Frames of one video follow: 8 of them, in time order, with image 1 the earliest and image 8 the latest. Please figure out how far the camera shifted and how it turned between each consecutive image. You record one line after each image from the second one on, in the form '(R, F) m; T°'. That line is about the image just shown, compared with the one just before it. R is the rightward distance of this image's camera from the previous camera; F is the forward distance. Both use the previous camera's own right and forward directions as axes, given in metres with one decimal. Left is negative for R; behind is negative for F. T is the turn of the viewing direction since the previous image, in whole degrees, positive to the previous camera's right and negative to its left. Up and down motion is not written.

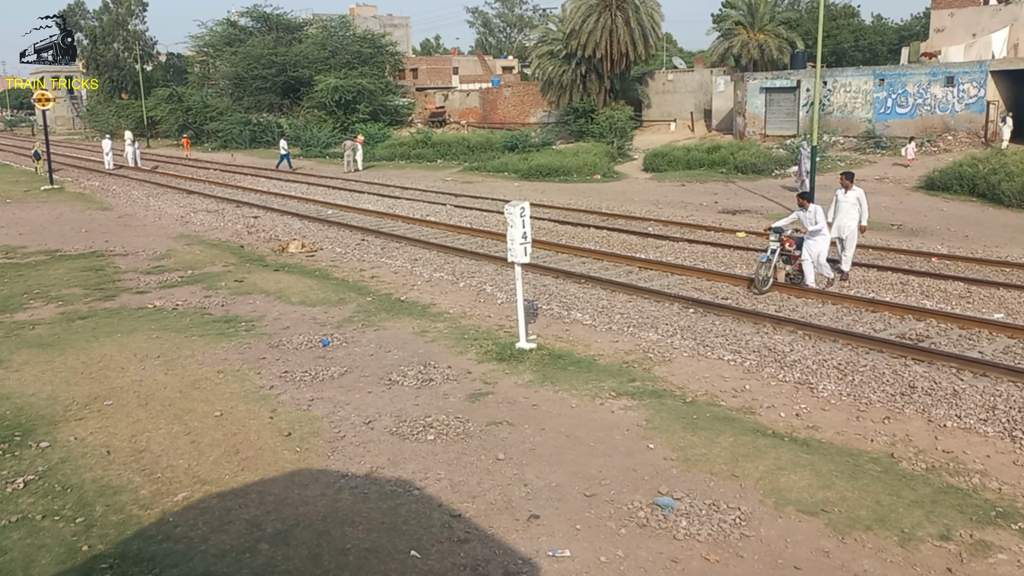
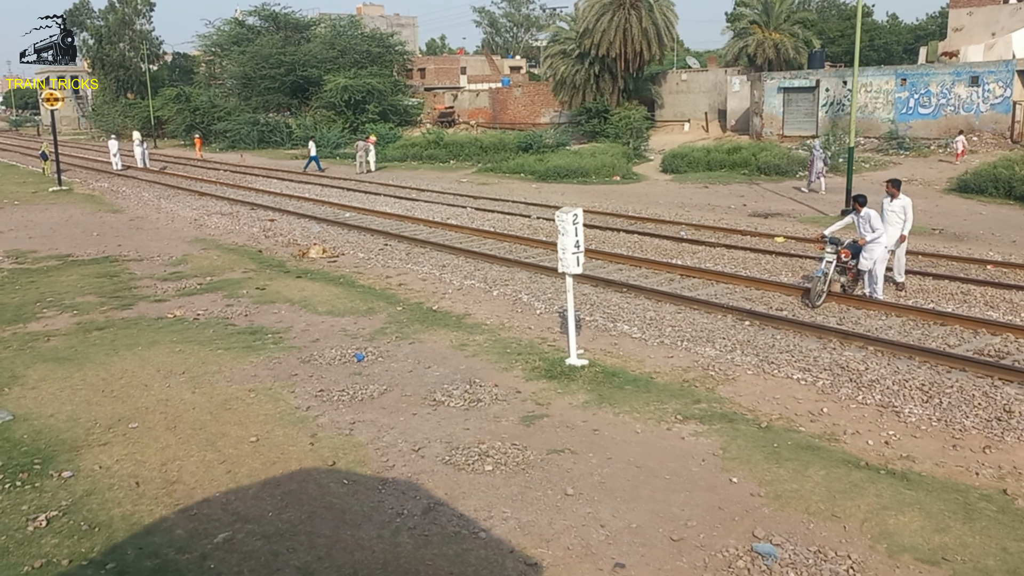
(-0.3, +0.5) m; 0°
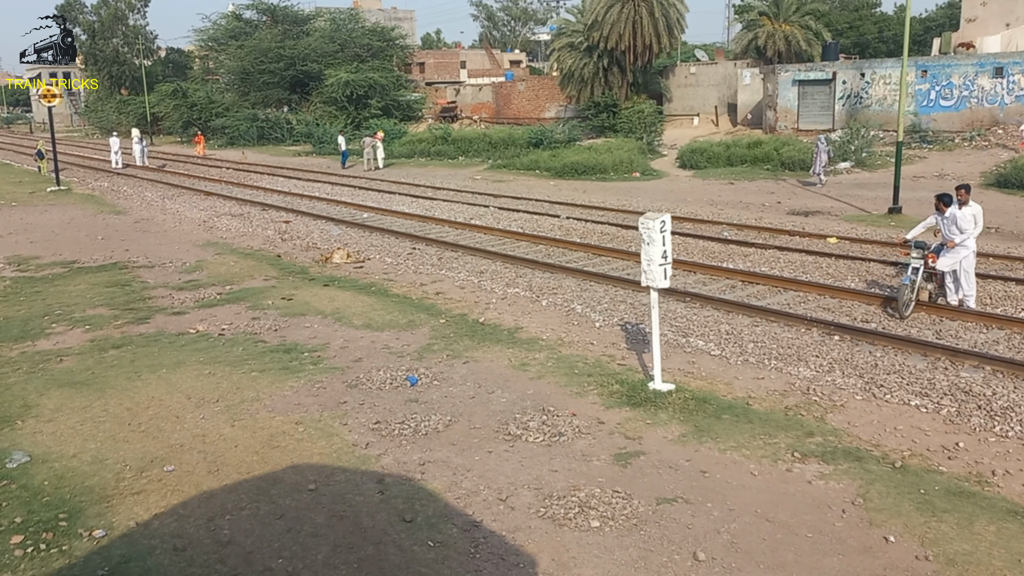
(-0.5, +0.7) m; 0°
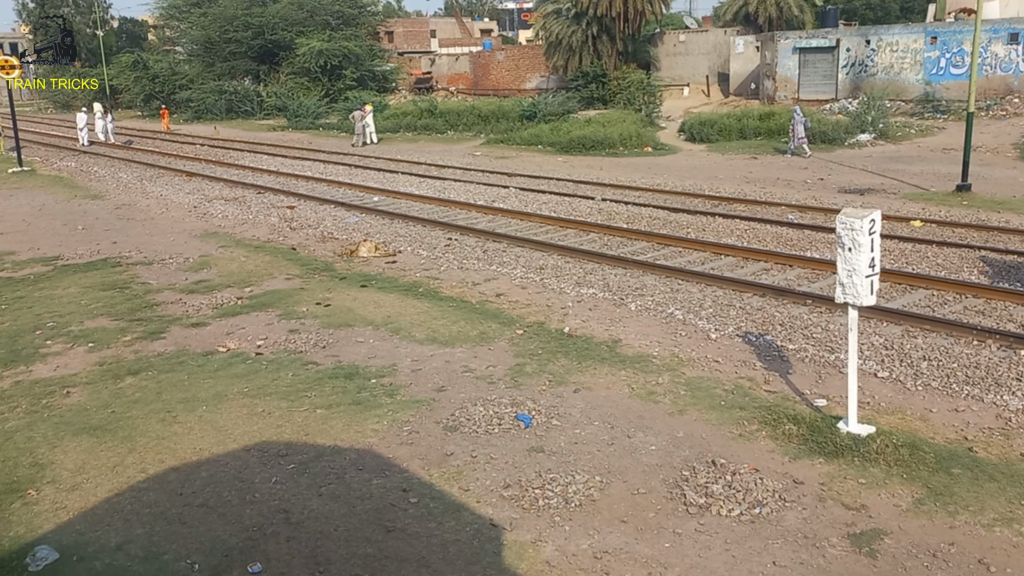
(-1.0, +1.3) m; +2°
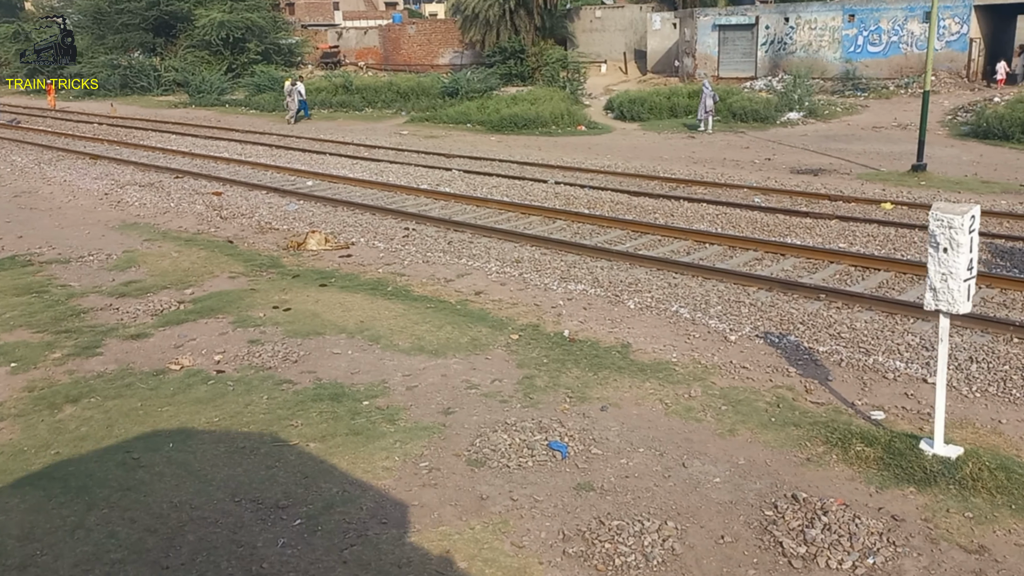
(-0.6, +0.7) m; +6°
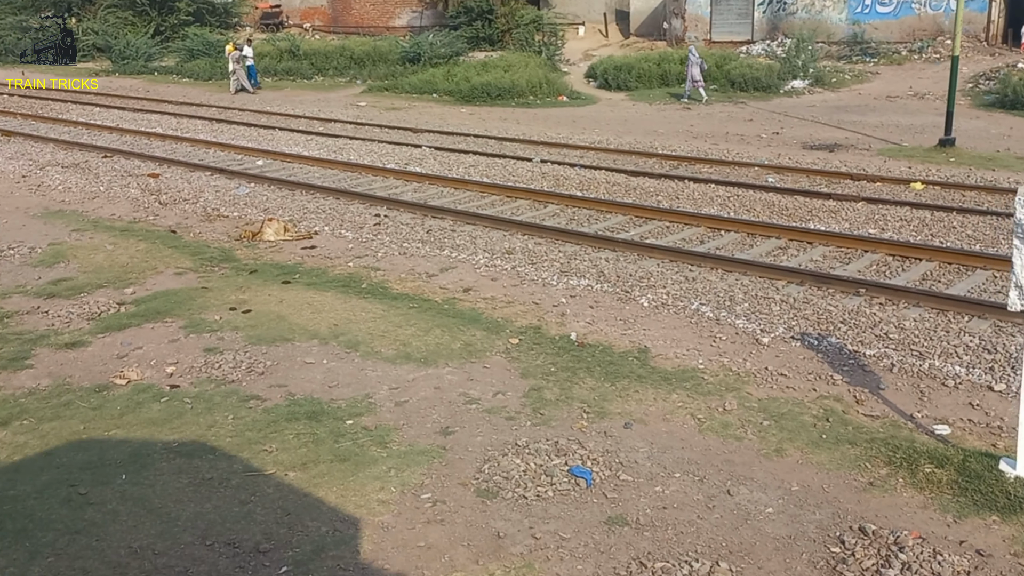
(+0.1, +0.9) m; 0°
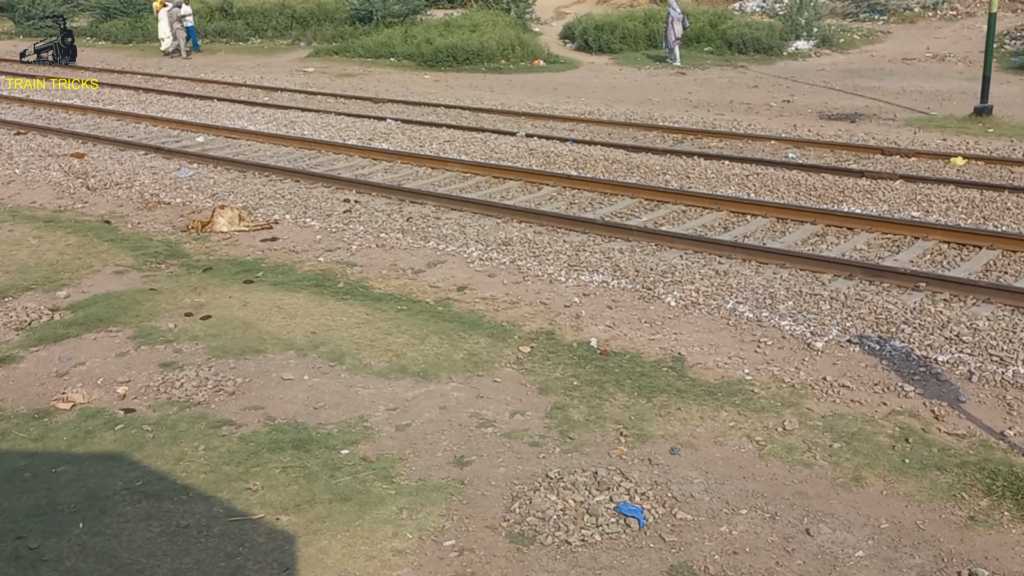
(-0.9, +1.6) m; +4°
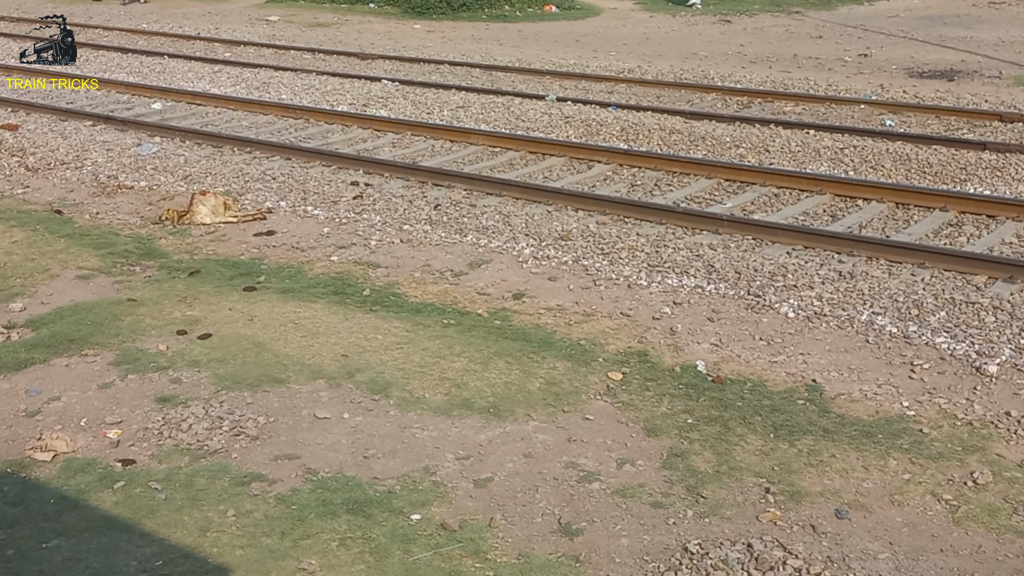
(-1.6, +2.1) m; +4°
